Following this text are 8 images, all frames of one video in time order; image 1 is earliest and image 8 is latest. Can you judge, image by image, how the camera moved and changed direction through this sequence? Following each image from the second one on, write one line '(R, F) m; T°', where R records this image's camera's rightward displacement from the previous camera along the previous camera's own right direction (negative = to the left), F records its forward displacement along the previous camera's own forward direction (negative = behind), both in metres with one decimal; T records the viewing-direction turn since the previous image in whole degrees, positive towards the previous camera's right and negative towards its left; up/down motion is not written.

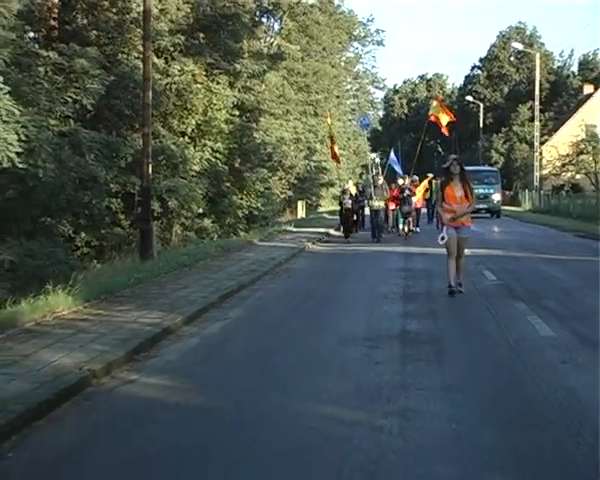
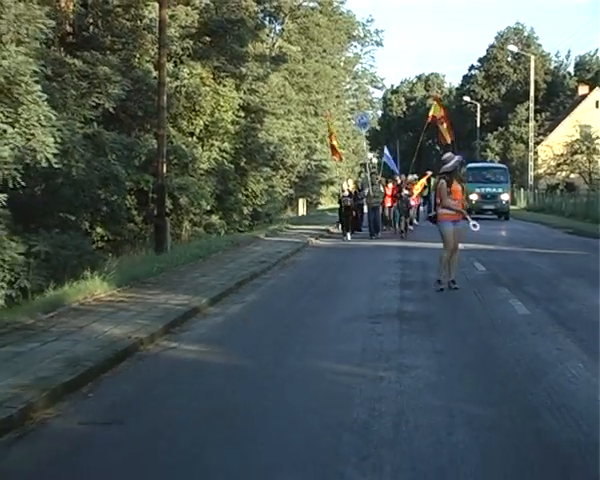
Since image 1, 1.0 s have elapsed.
(-0.2, -1.7) m; 0°
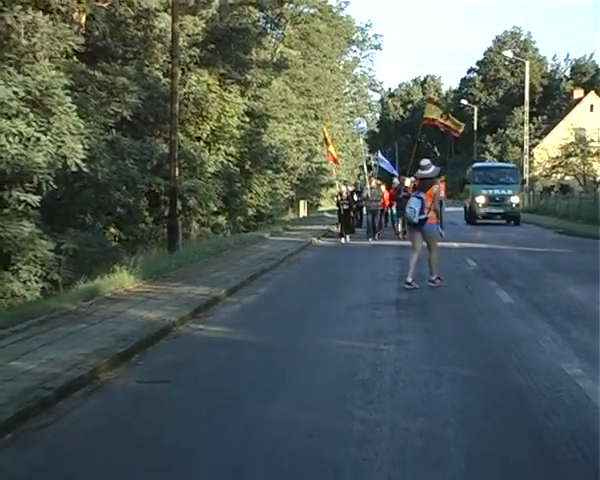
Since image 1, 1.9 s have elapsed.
(-0.2, -1.6) m; 0°
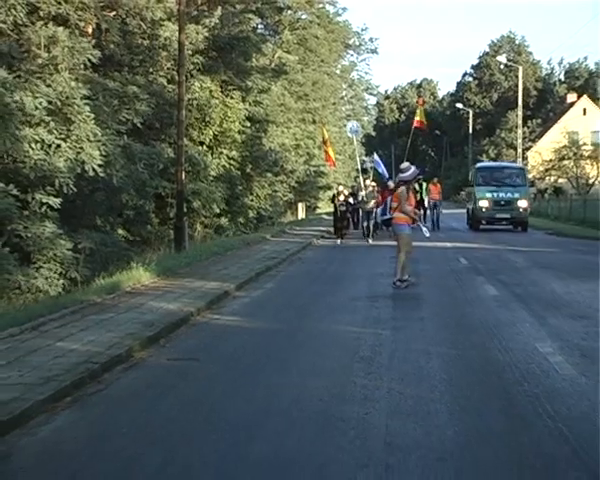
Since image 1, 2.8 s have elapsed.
(-0.1, -1.3) m; 0°
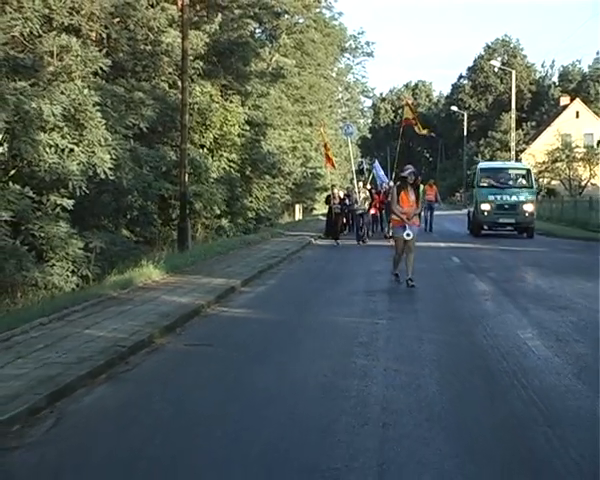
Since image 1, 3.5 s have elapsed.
(-0.1, -1.1) m; 0°
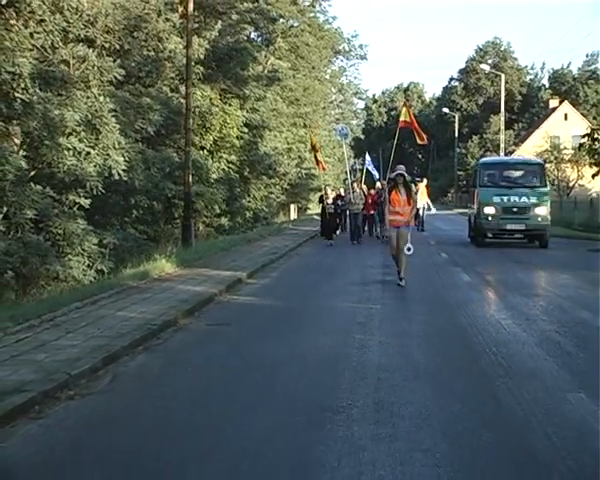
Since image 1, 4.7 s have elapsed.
(-0.2, -1.6) m; 0°
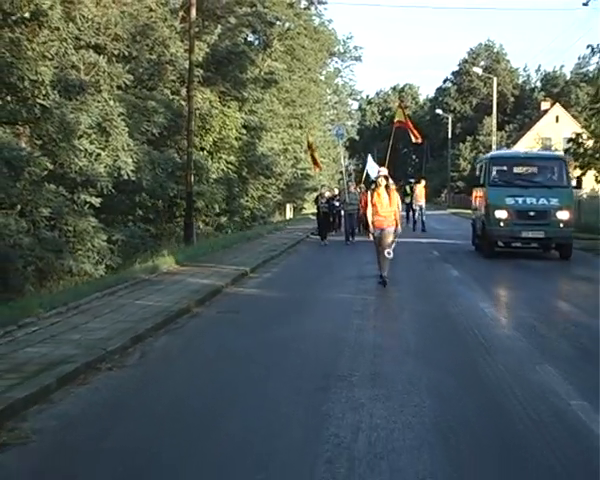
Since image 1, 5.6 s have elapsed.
(-0.1, -1.2) m; 0°
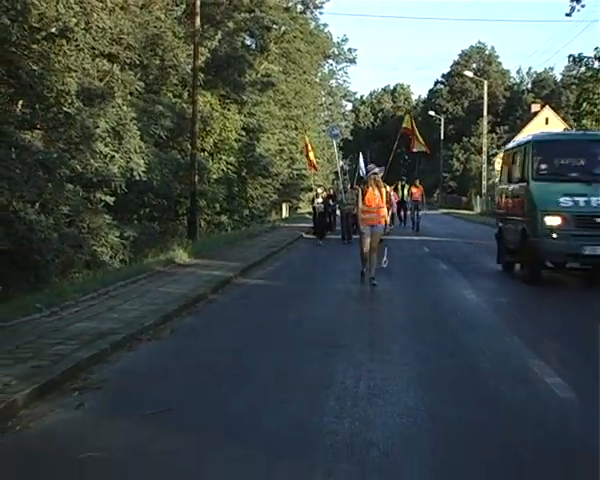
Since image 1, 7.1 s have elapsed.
(-0.2, -1.7) m; 0°
